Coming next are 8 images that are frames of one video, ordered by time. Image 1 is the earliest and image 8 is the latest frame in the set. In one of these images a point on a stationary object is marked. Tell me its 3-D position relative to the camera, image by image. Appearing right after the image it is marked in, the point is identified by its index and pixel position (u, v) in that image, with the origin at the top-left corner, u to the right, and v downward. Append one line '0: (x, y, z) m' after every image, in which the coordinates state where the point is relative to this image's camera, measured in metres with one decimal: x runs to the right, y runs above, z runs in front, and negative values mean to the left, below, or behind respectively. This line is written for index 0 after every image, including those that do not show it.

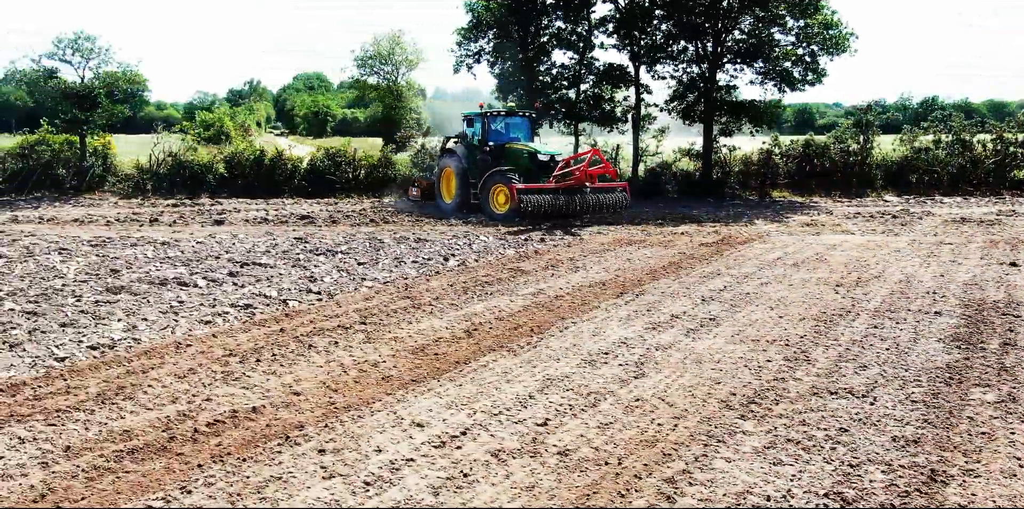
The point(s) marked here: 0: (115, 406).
0: (-1.9, -0.7, +4.4) m
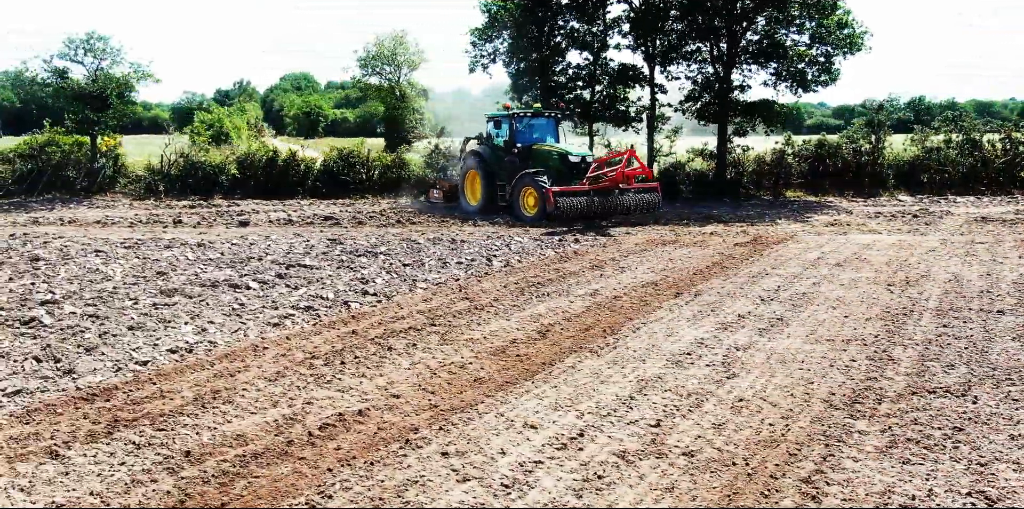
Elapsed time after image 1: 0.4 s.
0: (-1.4, -0.7, +4.4) m
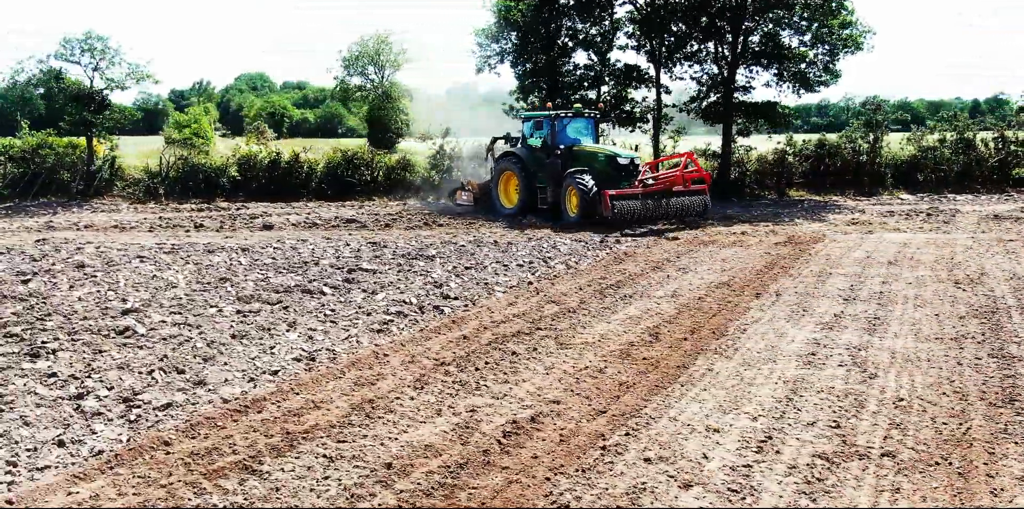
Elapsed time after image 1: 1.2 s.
0: (-0.6, -0.8, +4.3) m
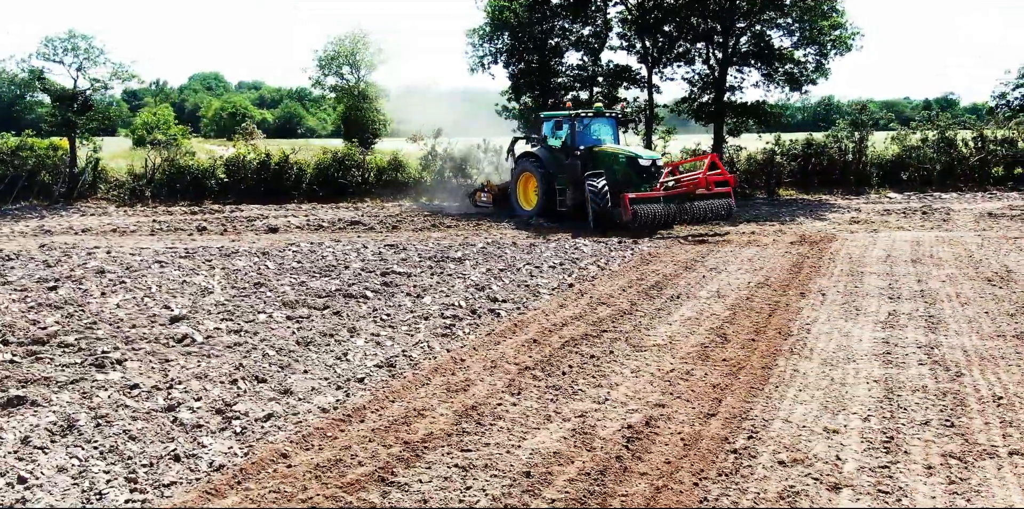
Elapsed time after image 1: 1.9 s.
0: (-0.1, -0.8, +4.2) m
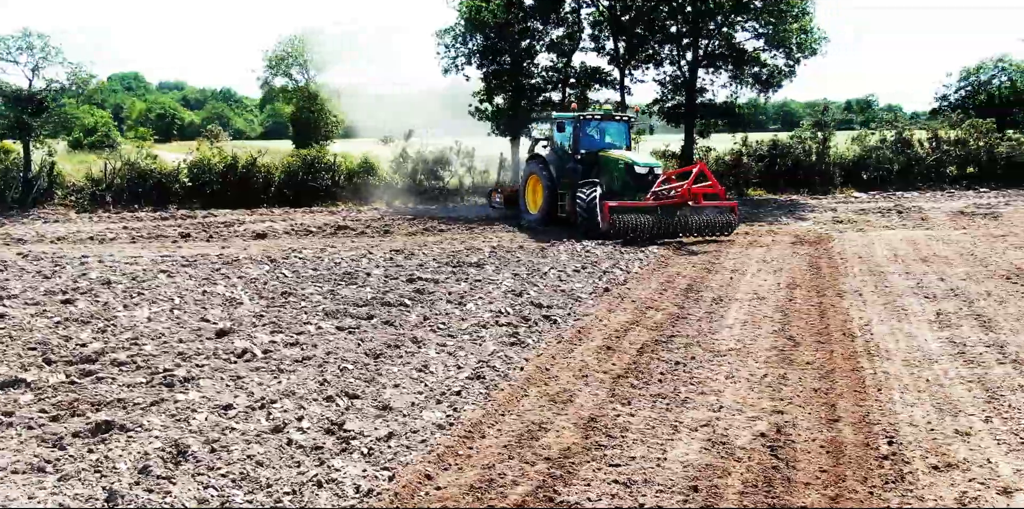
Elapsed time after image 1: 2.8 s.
0: (+0.5, -0.8, +4.1) m
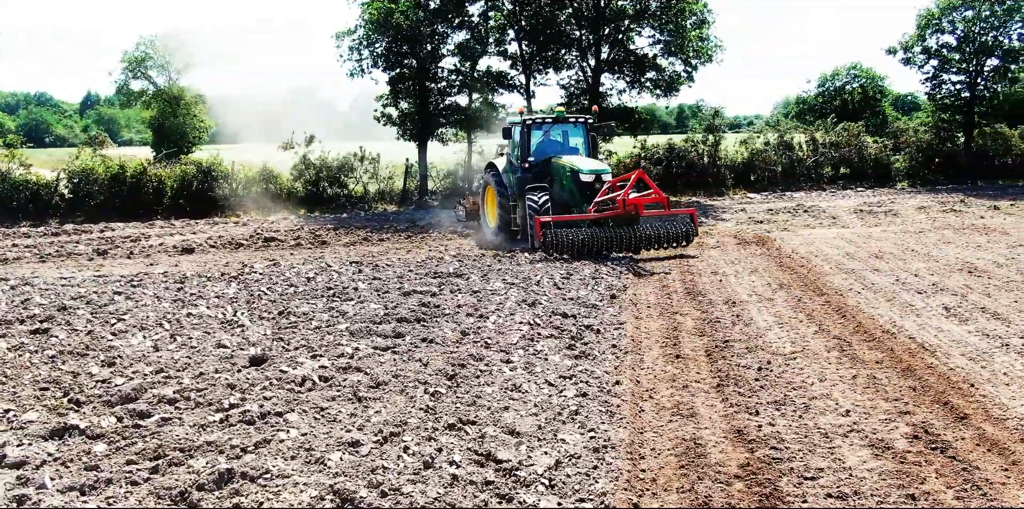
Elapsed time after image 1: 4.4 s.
0: (+1.2, -0.8, +4.0) m
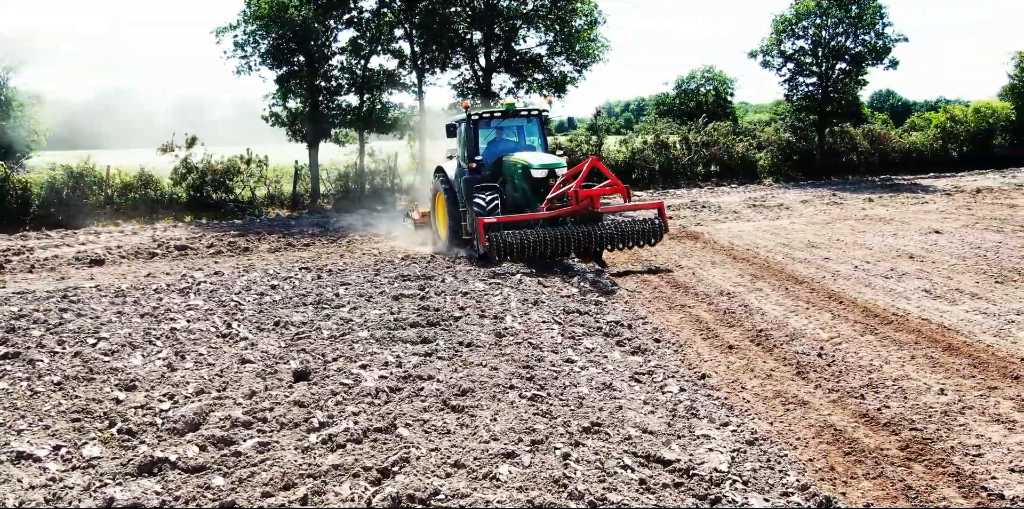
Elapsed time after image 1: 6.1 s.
0: (+1.9, -0.8, +4.1) m
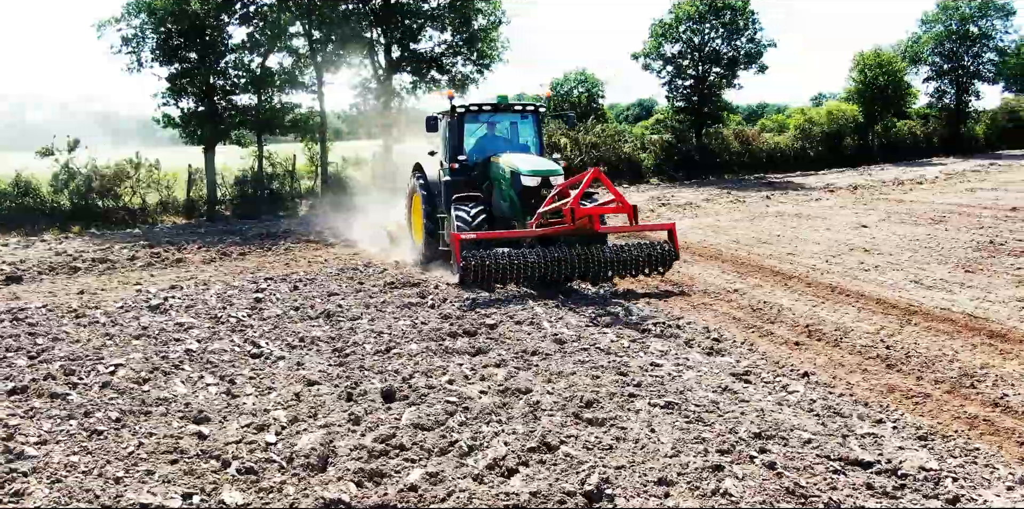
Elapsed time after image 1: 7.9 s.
0: (+2.5, -0.7, +4.2) m
